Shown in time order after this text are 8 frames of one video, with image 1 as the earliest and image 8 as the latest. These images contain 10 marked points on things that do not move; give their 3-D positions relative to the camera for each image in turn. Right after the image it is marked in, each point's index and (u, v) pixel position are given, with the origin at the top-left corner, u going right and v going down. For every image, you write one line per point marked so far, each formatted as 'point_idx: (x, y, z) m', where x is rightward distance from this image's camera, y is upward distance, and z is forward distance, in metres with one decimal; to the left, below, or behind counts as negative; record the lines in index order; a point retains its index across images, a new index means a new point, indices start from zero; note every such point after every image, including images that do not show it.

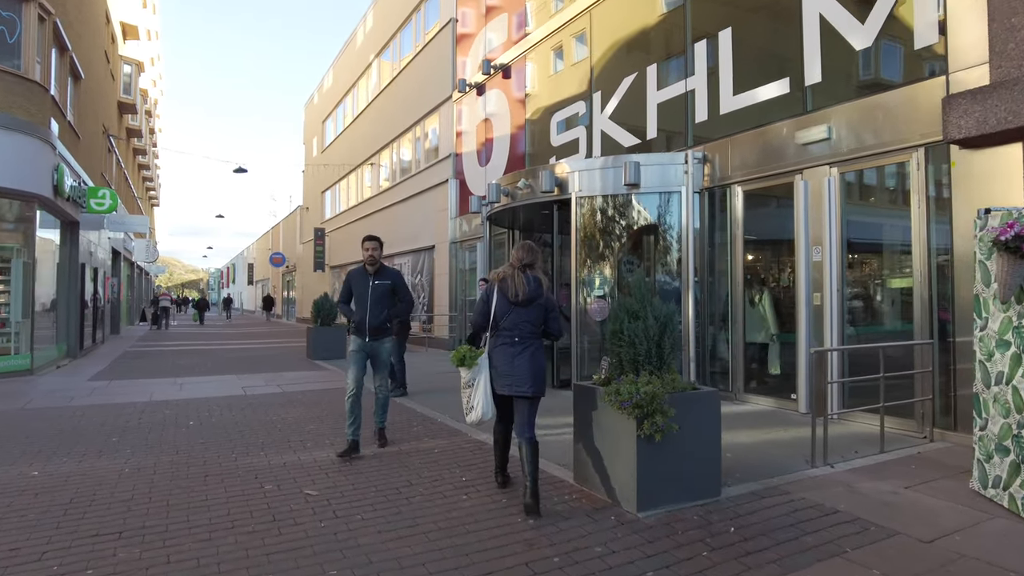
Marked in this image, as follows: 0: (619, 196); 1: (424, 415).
0: (+1.6, +1.4, +9.4) m
1: (-1.0, -1.5, +7.5) m
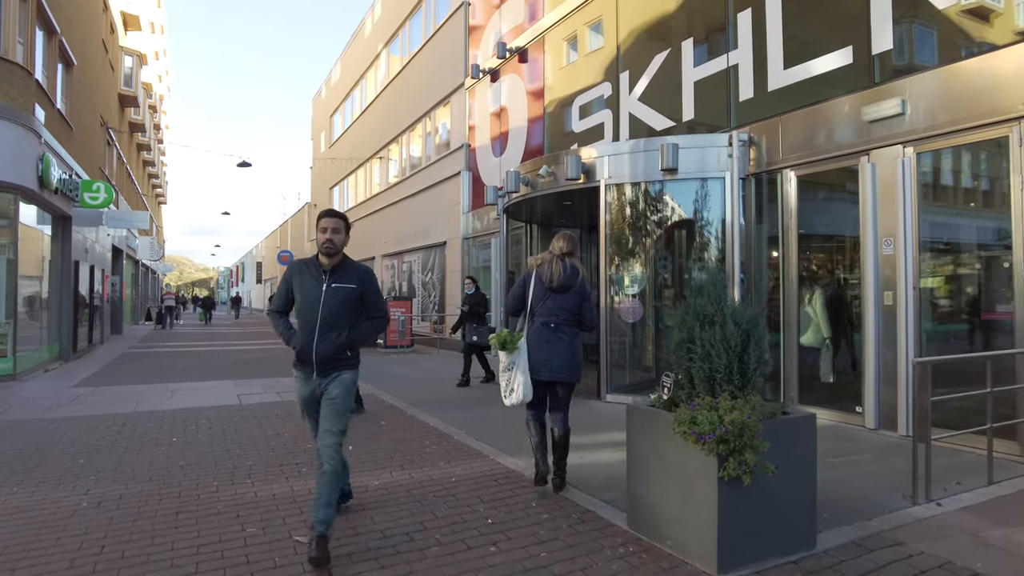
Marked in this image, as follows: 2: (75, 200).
0: (+1.9, +1.4, +8.5) m
1: (-0.8, -1.5, +6.6) m
2: (-9.6, +1.9, +13.9) m
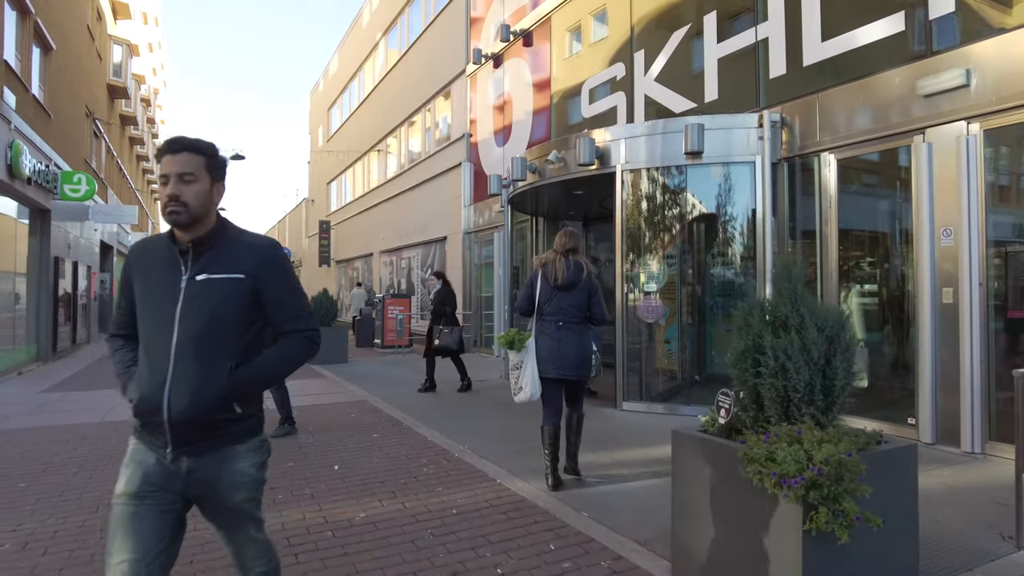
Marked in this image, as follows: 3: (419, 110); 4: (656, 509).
0: (+2.0, +1.4, +7.7) m
1: (-0.7, -1.5, +5.9) m
2: (-9.6, +2.0, +13.1) m
3: (-2.9, +5.6, +19.6) m
4: (+1.0, -1.5, +4.2) m
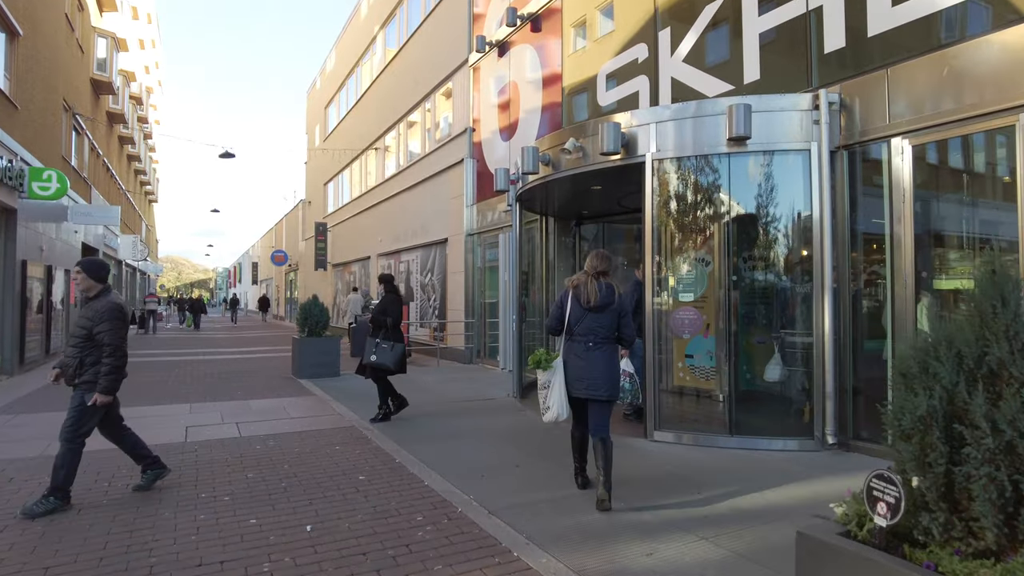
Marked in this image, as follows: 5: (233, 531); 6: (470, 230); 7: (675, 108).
0: (+2.1, +1.3, +6.6) m
1: (-0.6, -1.6, +4.8) m
2: (-9.4, +1.9, +12.1) m
3: (-2.7, +5.4, +18.5) m
4: (+1.1, -1.5, +3.1) m
5: (-1.8, -1.6, +4.1) m
6: (-1.0, +1.4, +14.8) m
7: (+1.7, +1.9, +6.7) m
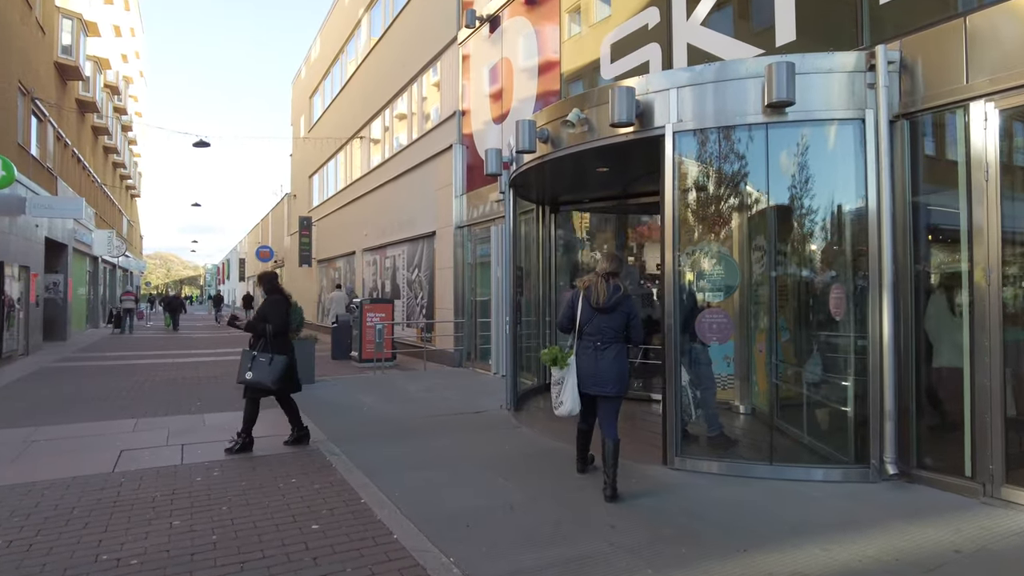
0: (+2.0, +1.4, +5.6) m
1: (-0.6, -1.5, +3.7) m
2: (-9.5, +1.9, +10.9) m
3: (-2.9, +5.5, +17.4) m
4: (+1.1, -1.5, +2.0) m
5: (-1.9, -1.6, +3.0) m
6: (-1.1, +1.4, +13.7) m
7: (+1.7, +1.9, +5.6) m
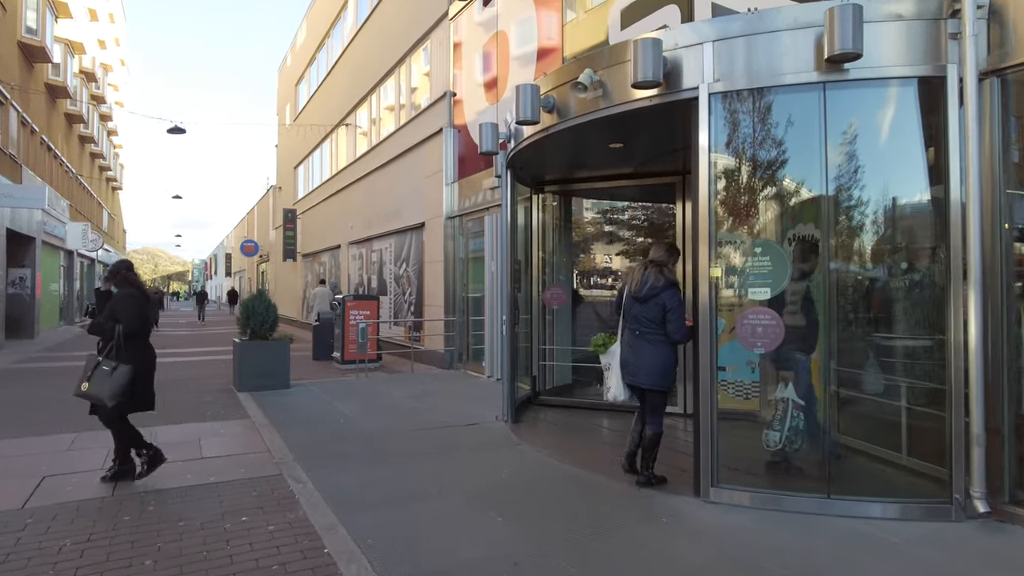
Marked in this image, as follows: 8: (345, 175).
0: (+2.0, +1.4, +4.6) m
1: (-0.6, -1.5, +2.7) m
2: (-9.6, +2.0, +9.8) m
3: (-3.1, +5.6, +16.4) m
4: (+1.1, -1.5, +1.1) m
5: (-1.8, -1.6, +2.0) m
6: (-1.2, +1.5, +12.7) m
7: (+1.7, +2.0, +4.6) m
8: (-5.3, +3.6, +20.0) m
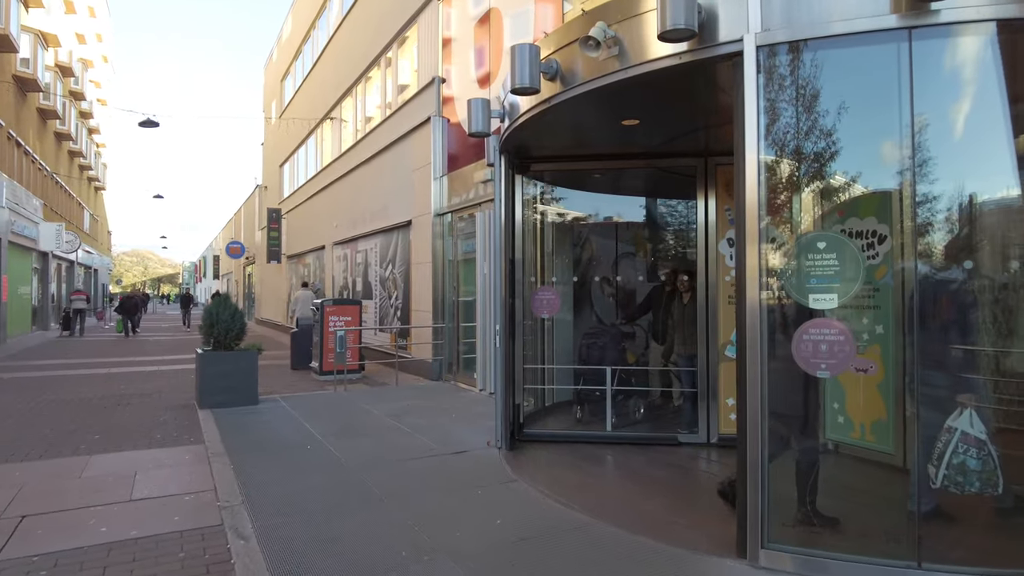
0: (+2.0, +1.4, +3.6) m
1: (-0.6, -1.5, +1.7) m
2: (-9.7, +1.9, +8.7) m
3: (-3.2, +5.5, +15.4) m
4: (+1.1, -1.6, +0.1) m
5: (-1.8, -1.6, +1.0) m
6: (-1.3, +1.5, +11.7) m
7: (+1.6, +1.9, +3.7) m
8: (-5.5, +3.5, +18.9) m
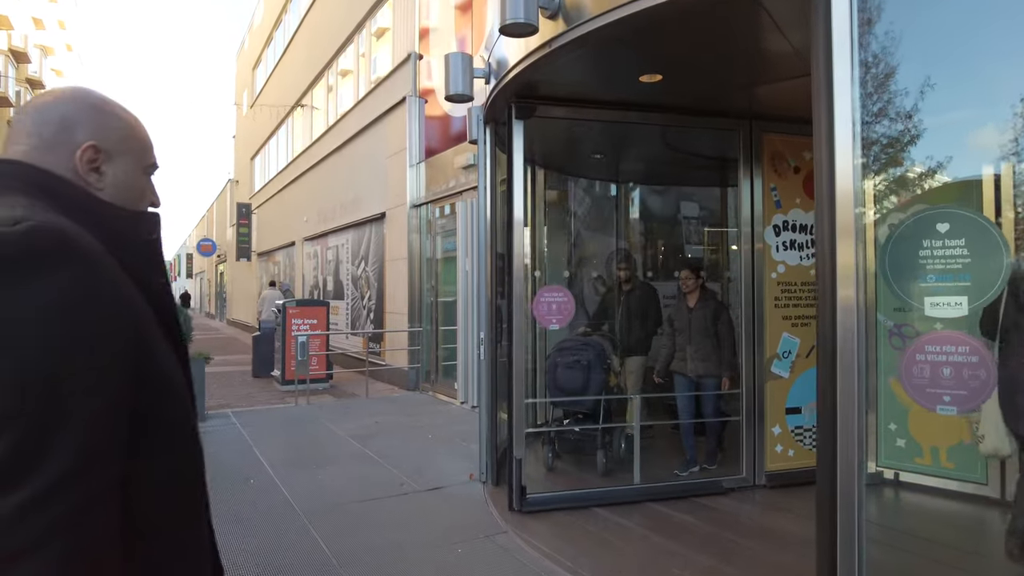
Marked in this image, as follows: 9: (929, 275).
0: (+2.0, +1.4, +2.6) m
1: (-0.6, -1.6, +0.7) m
2: (-9.9, +1.9, +7.4) m
3: (-3.6, +5.6, +14.2) m
4: (+1.2, -1.6, -0.9) m
5: (-1.8, -1.6, -0.1) m
6: (-1.6, +1.5, +10.6) m
7: (+1.6, +1.9, +2.7) m
8: (-5.9, +3.5, +17.7) m
9: (+1.8, +0.1, +2.8) m
